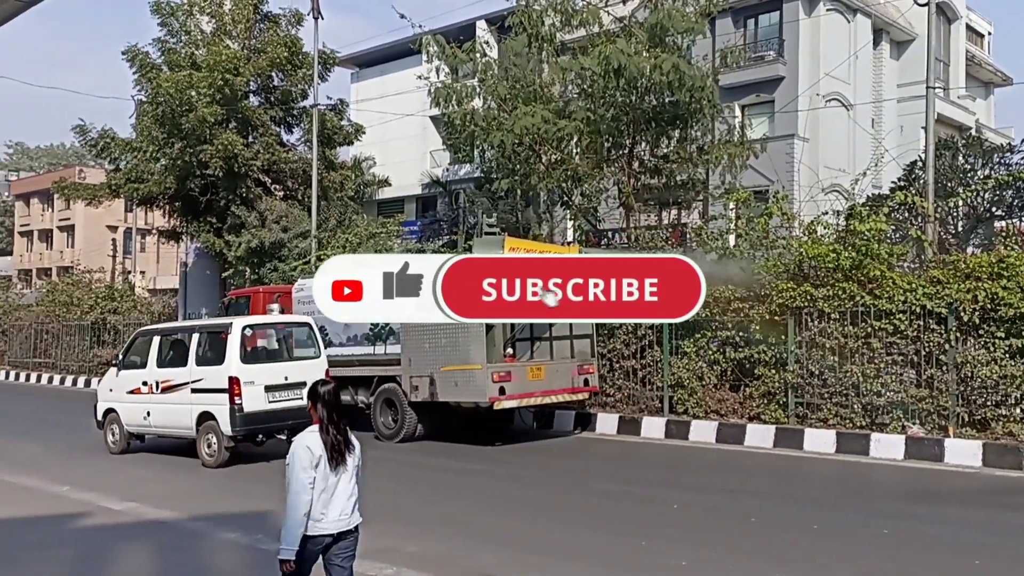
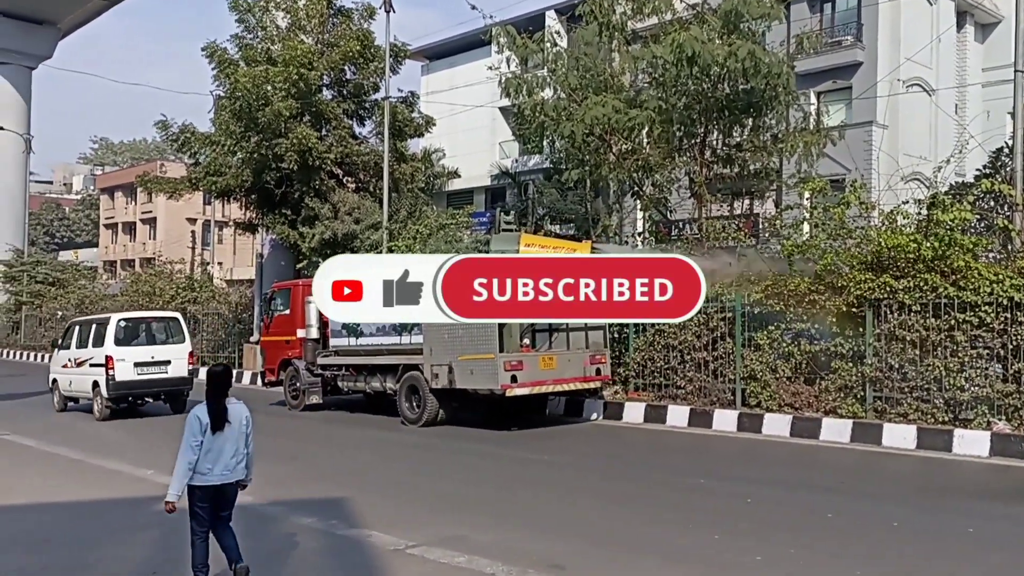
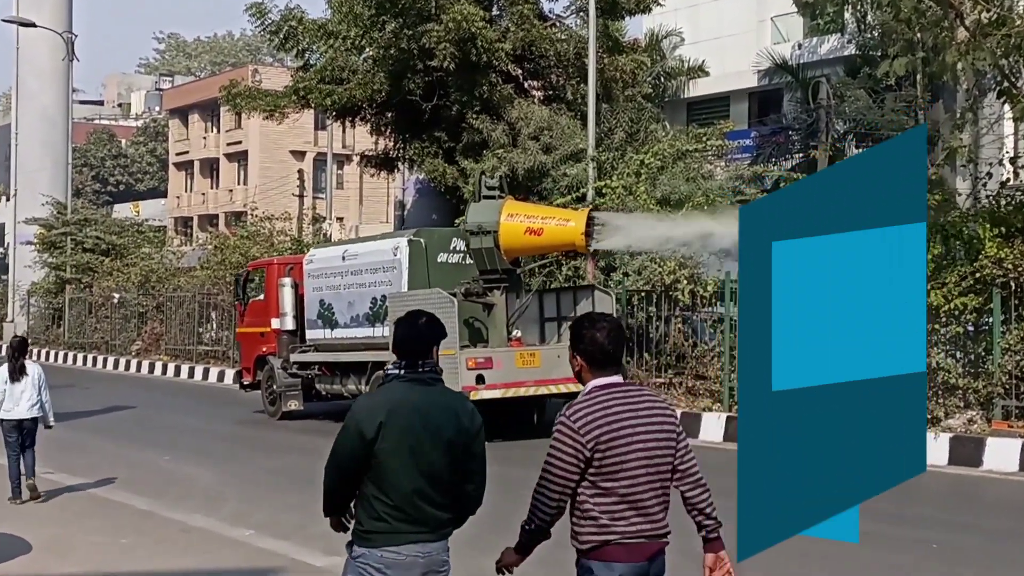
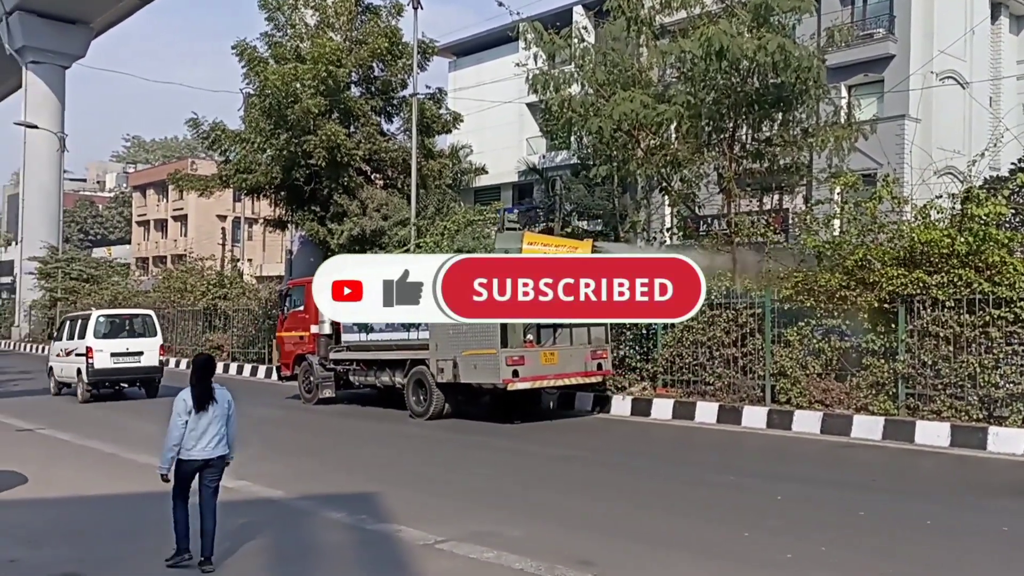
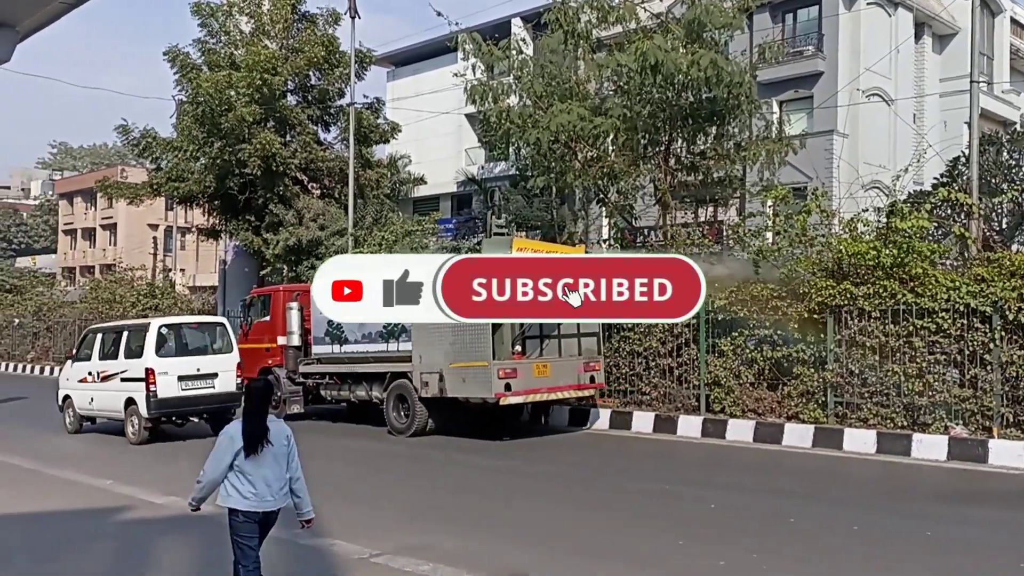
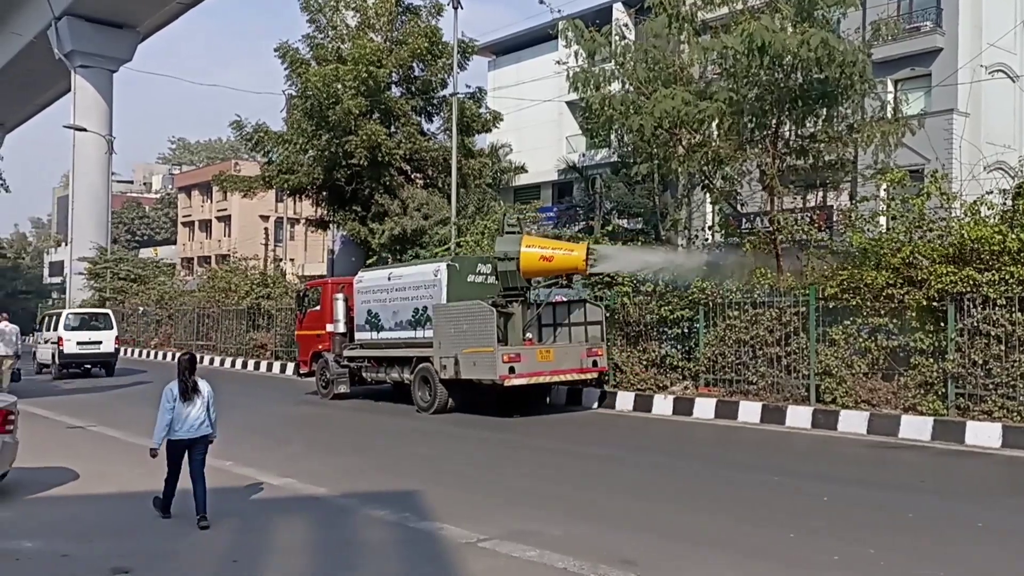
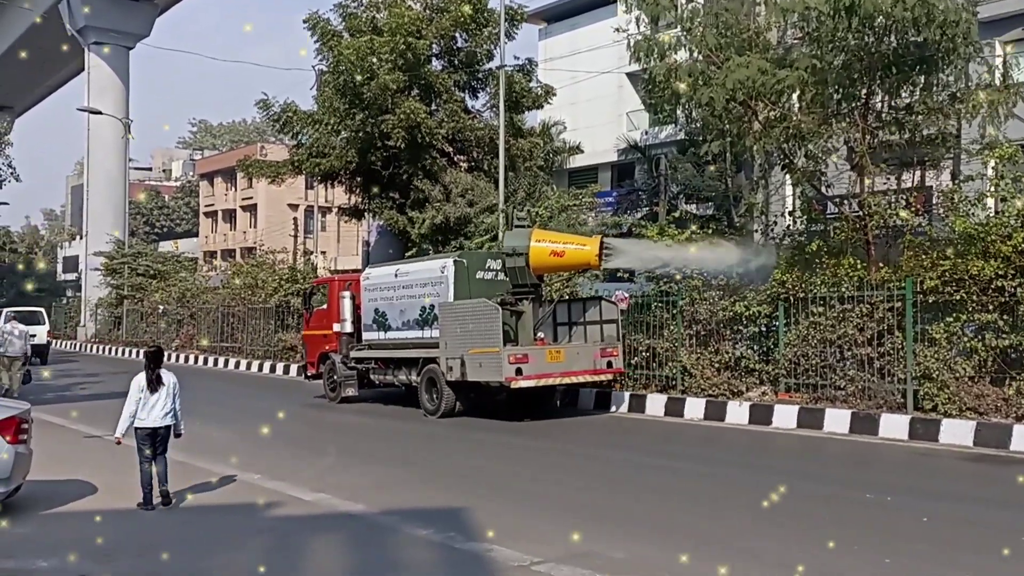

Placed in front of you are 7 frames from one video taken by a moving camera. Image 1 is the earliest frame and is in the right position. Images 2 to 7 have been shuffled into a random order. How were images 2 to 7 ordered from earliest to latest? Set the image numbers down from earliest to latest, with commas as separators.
5, 2, 4, 6, 7, 3
